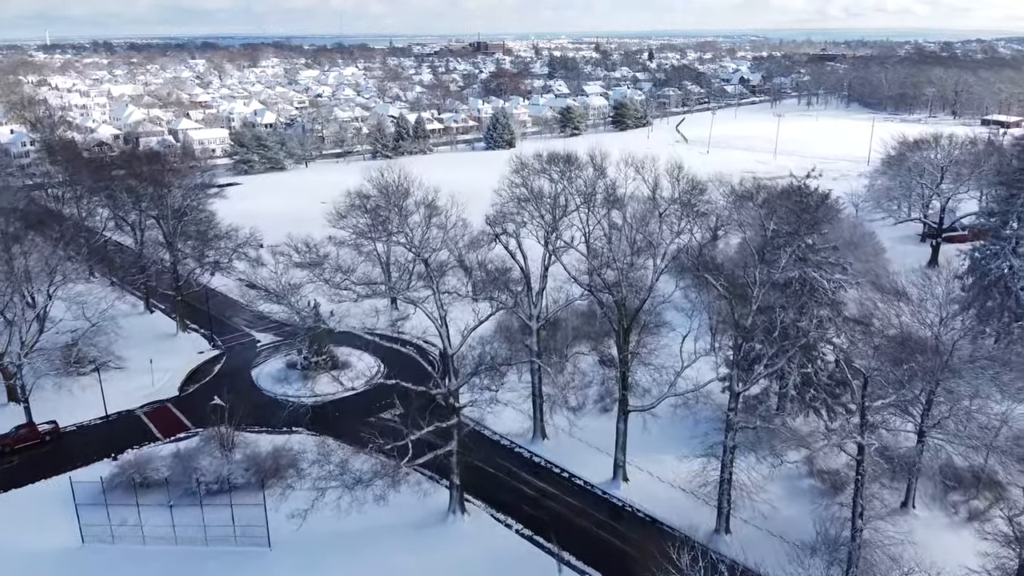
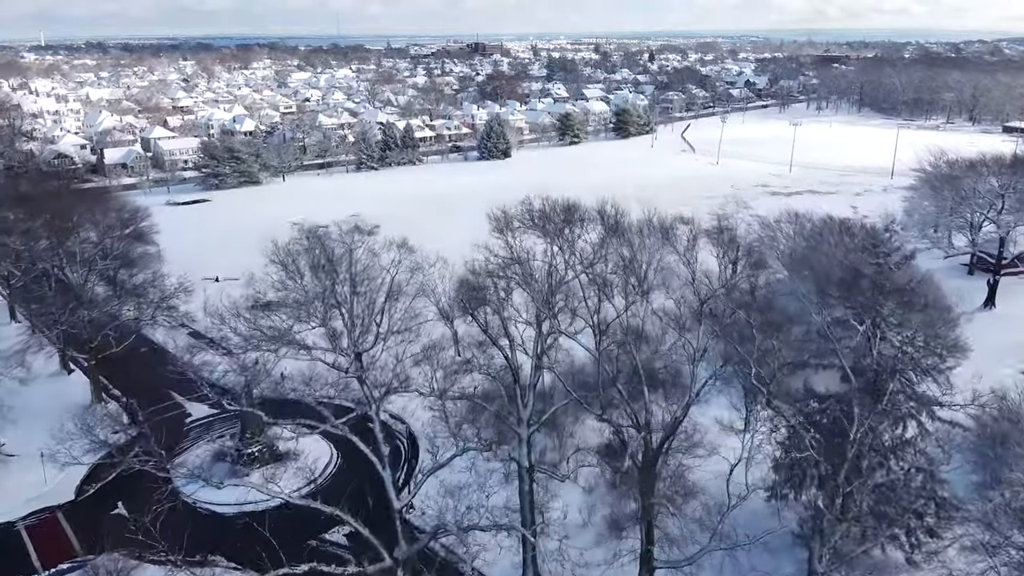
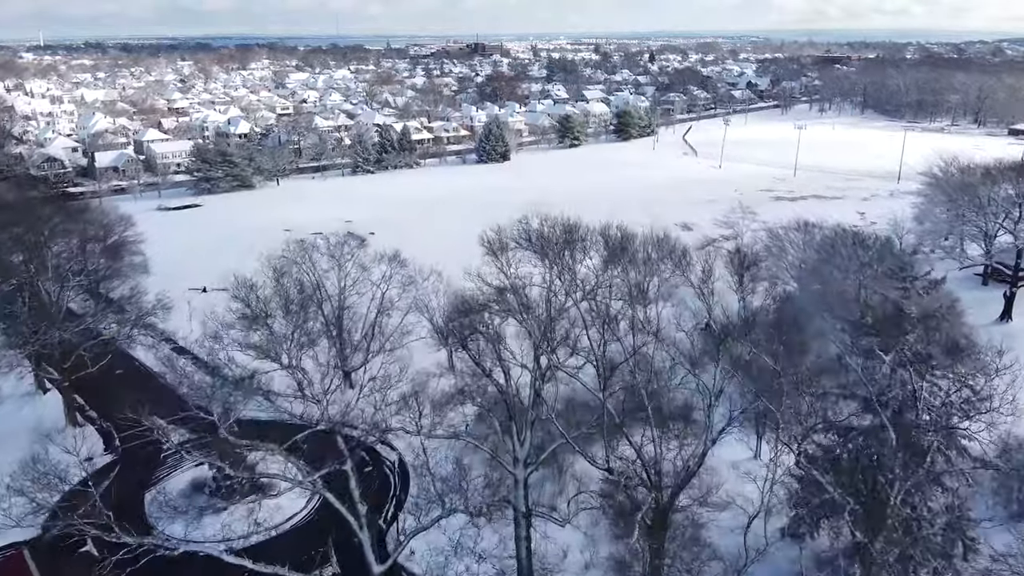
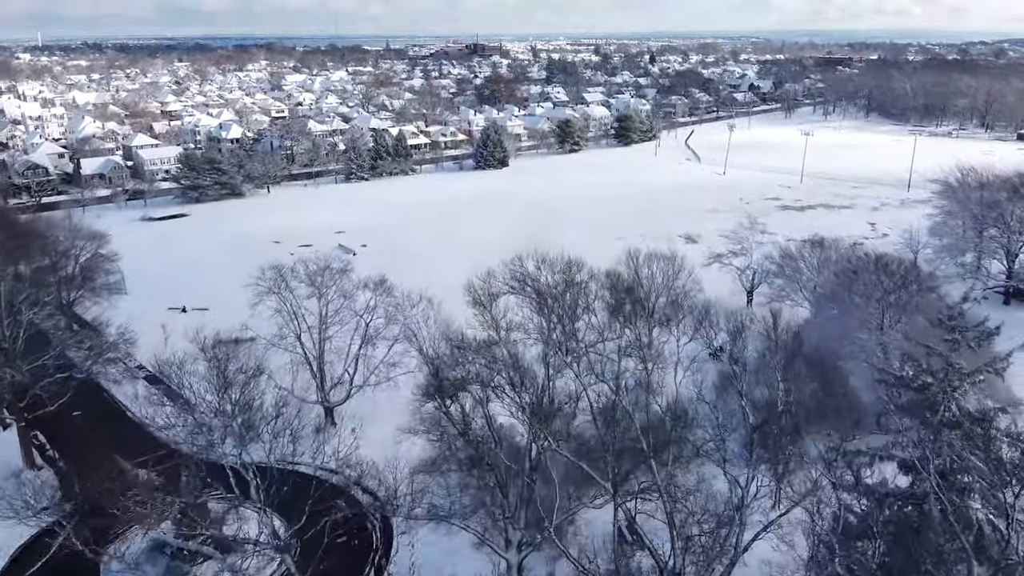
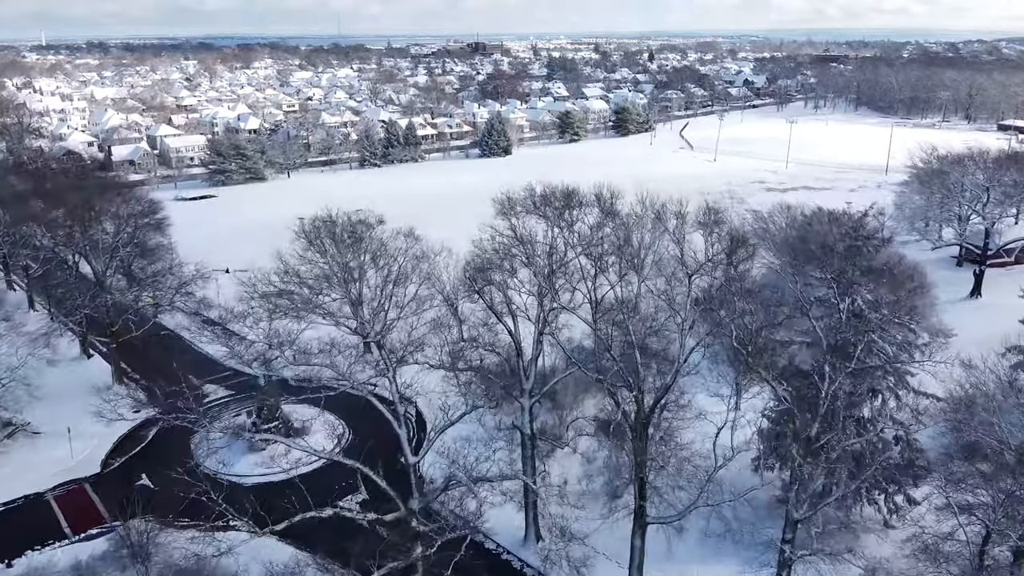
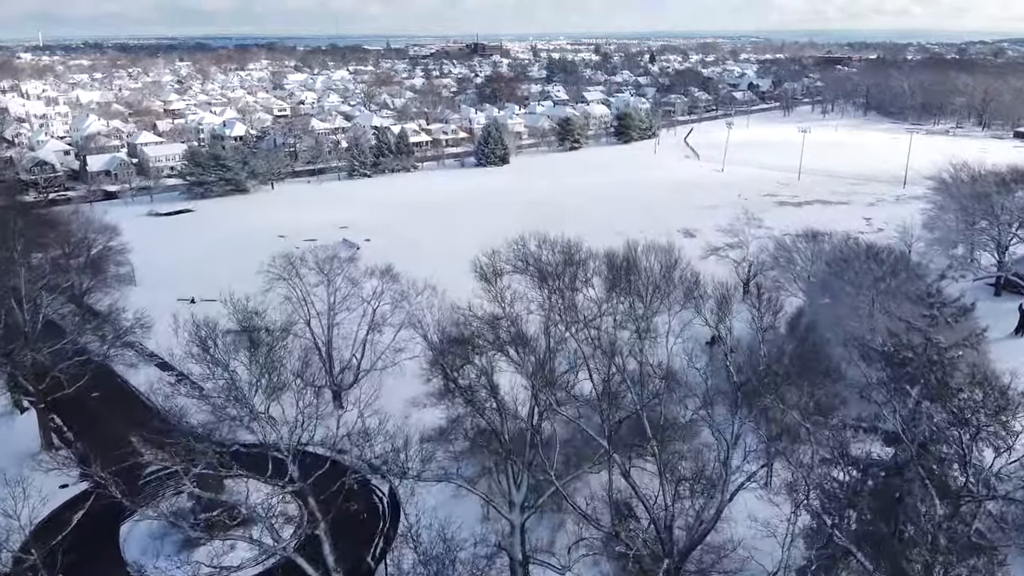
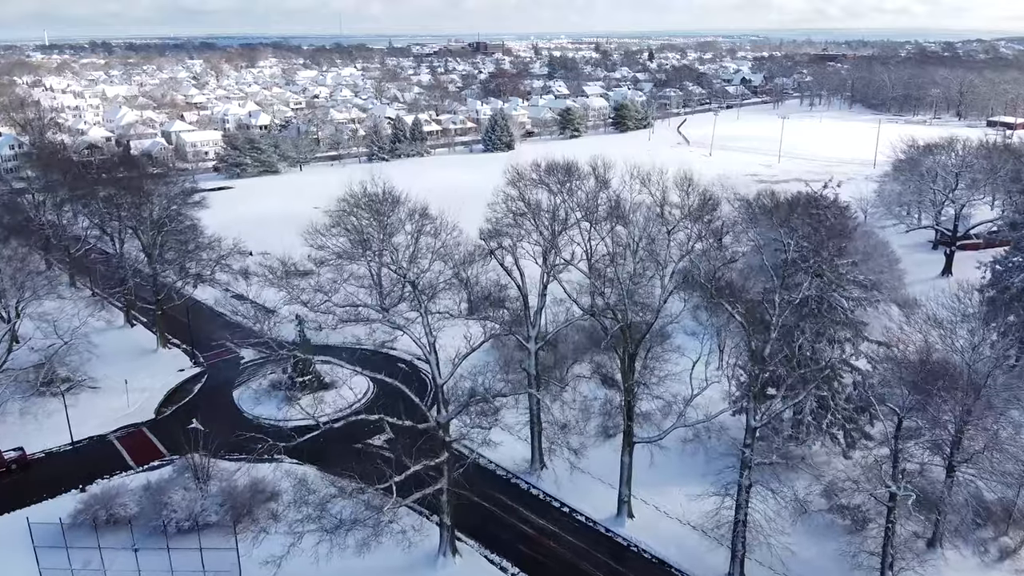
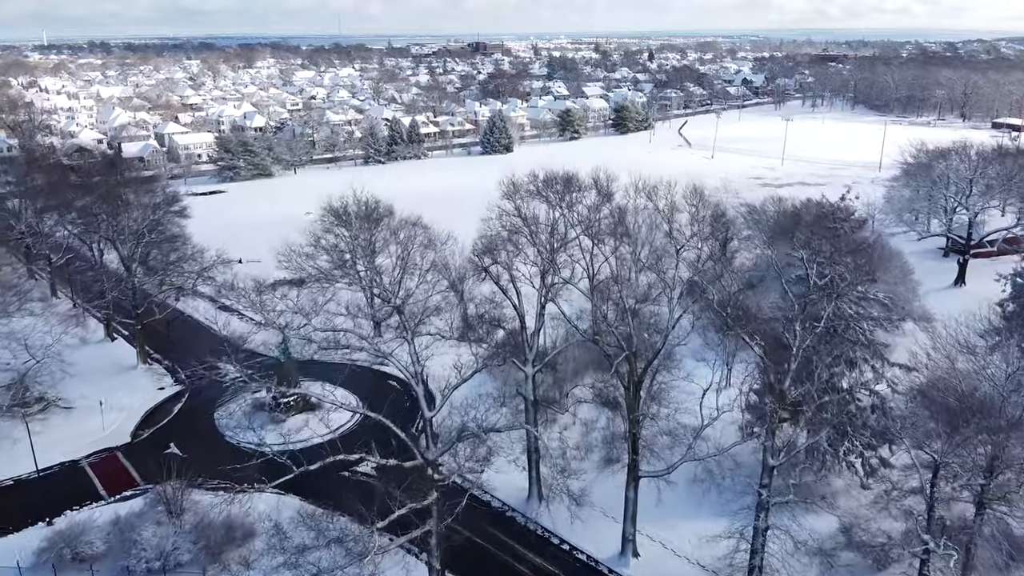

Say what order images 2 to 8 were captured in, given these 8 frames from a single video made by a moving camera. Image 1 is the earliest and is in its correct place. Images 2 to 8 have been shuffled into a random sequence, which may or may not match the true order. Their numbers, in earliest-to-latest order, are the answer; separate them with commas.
7, 8, 5, 2, 3, 6, 4
